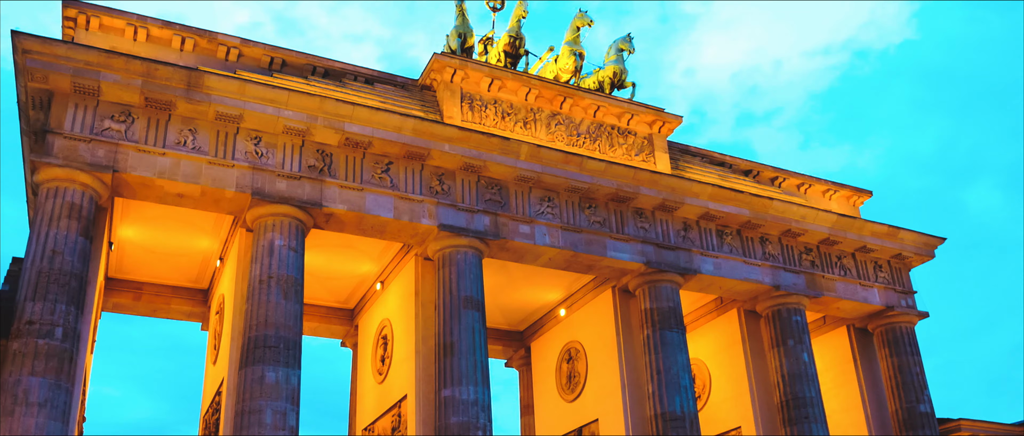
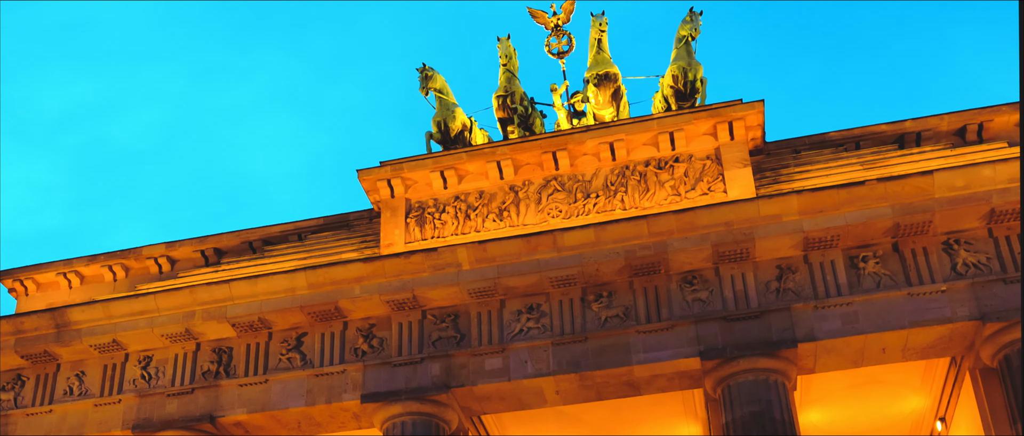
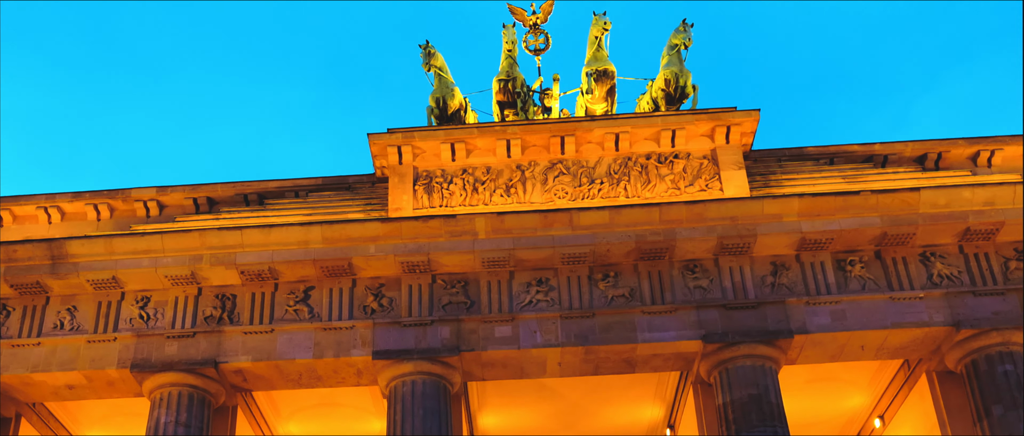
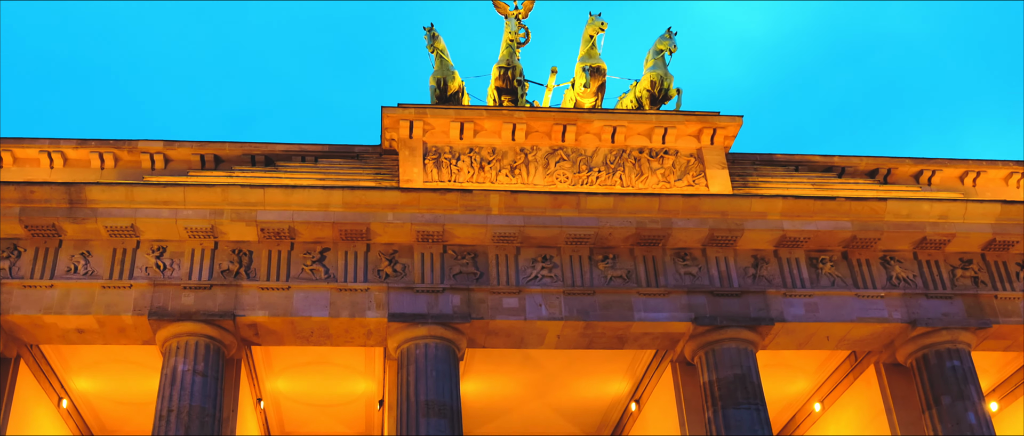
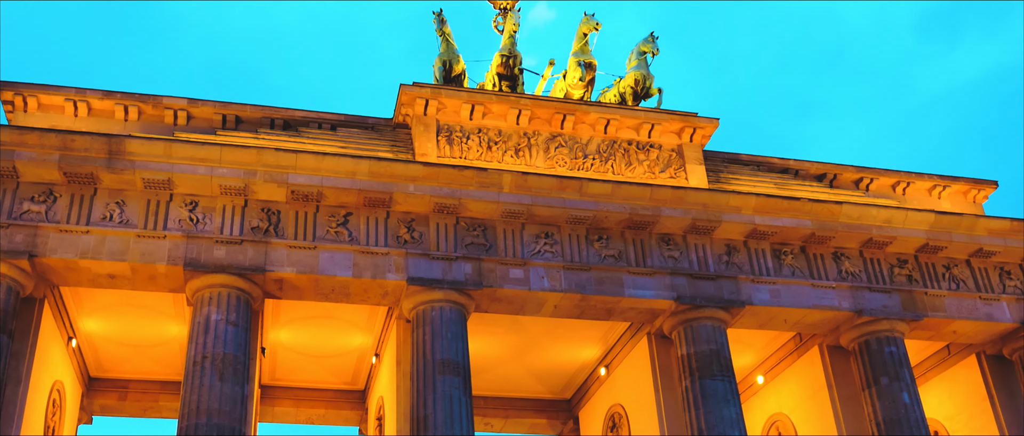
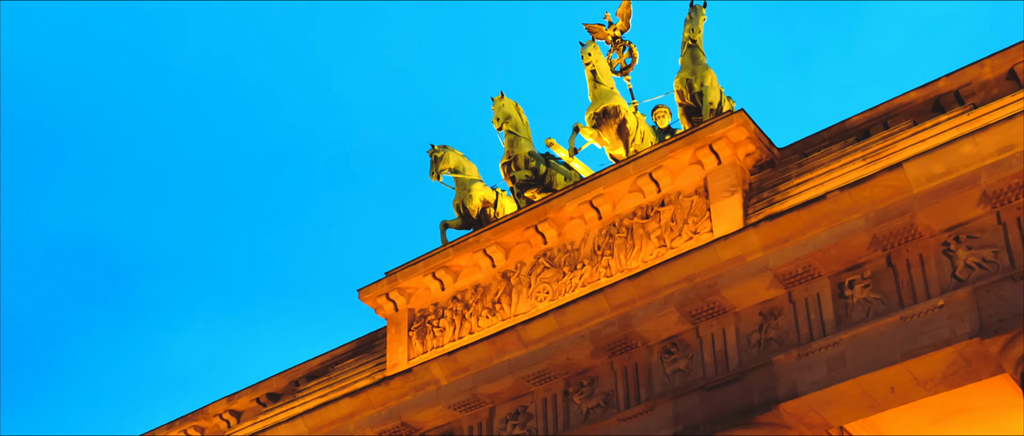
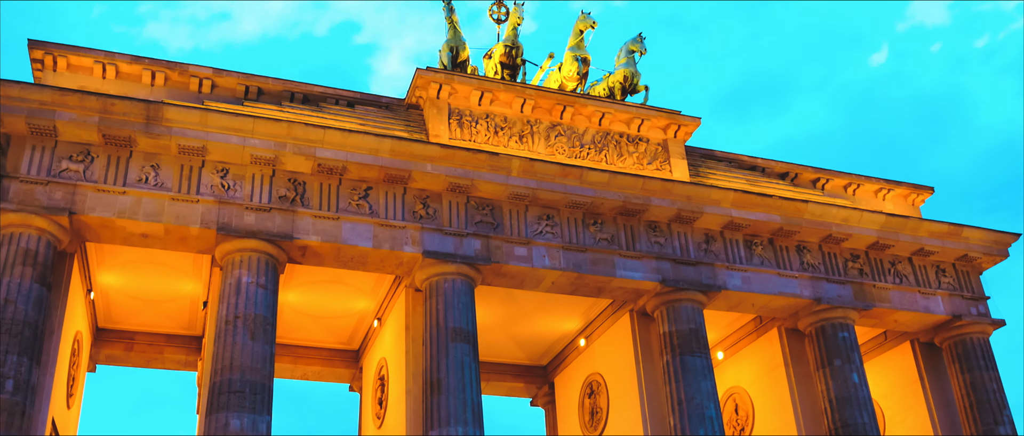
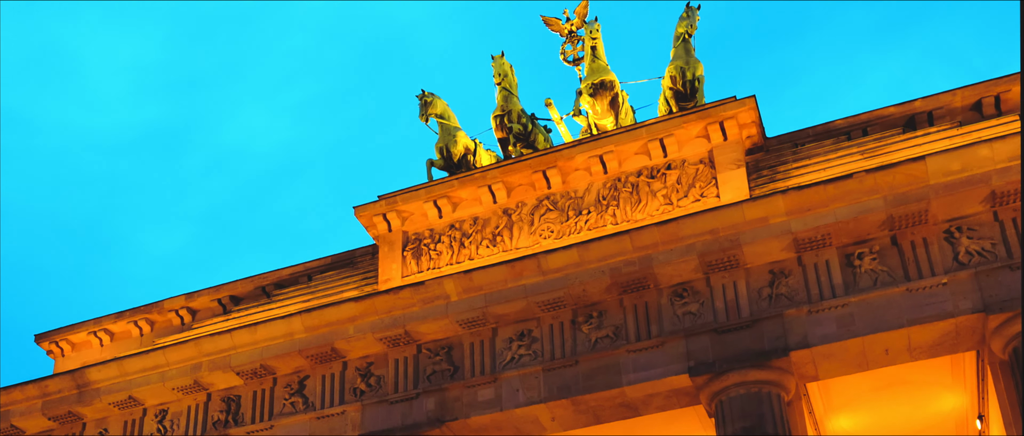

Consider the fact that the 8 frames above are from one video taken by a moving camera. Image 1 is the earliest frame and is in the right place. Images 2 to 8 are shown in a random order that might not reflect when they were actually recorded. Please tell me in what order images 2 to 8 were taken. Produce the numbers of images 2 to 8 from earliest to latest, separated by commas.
7, 5, 4, 3, 2, 8, 6
